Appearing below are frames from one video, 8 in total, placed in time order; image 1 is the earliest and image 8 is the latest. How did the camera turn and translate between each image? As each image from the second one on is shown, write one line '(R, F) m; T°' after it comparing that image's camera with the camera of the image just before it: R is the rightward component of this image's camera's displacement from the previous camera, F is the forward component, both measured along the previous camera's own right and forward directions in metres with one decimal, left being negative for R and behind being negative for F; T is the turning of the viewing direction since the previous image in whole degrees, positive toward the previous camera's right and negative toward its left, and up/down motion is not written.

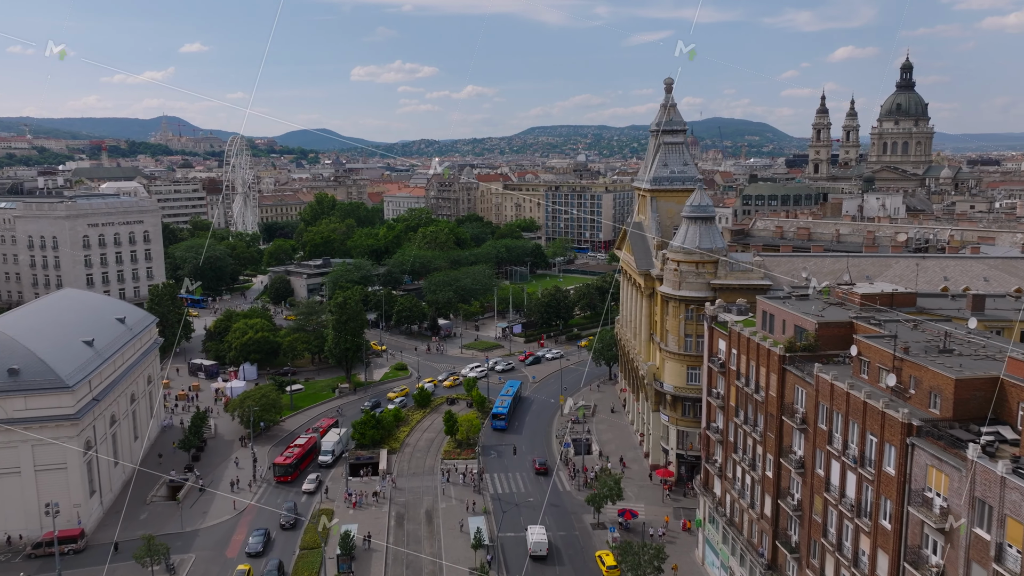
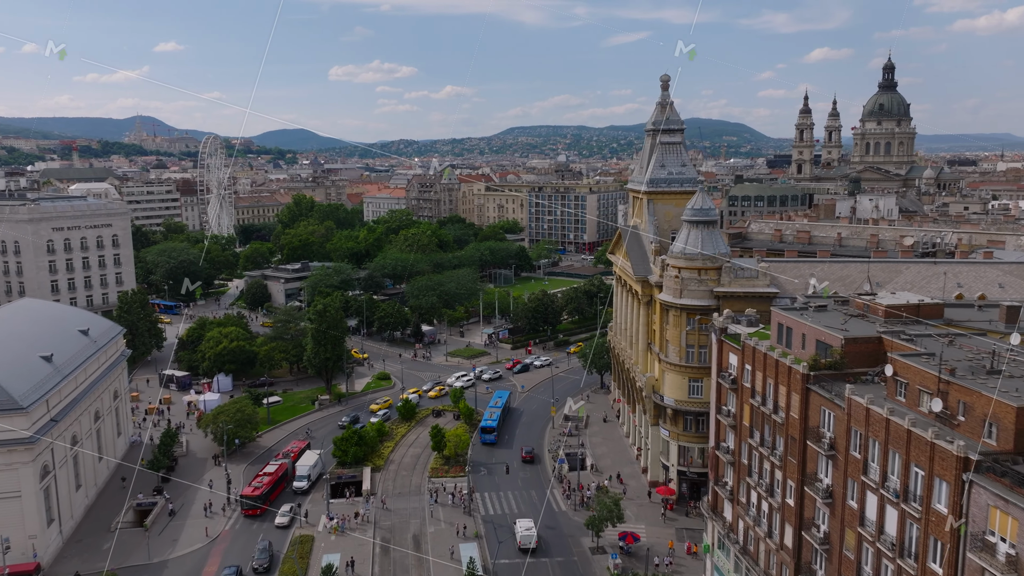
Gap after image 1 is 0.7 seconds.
(-0.7, +2.6) m; +2°
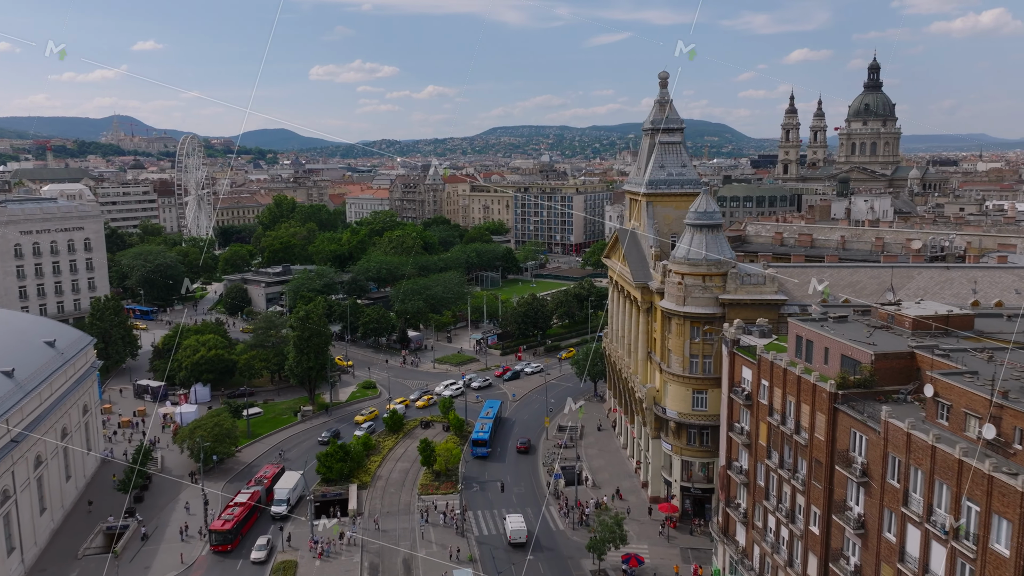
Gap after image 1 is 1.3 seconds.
(-0.6, +2.3) m; +1°
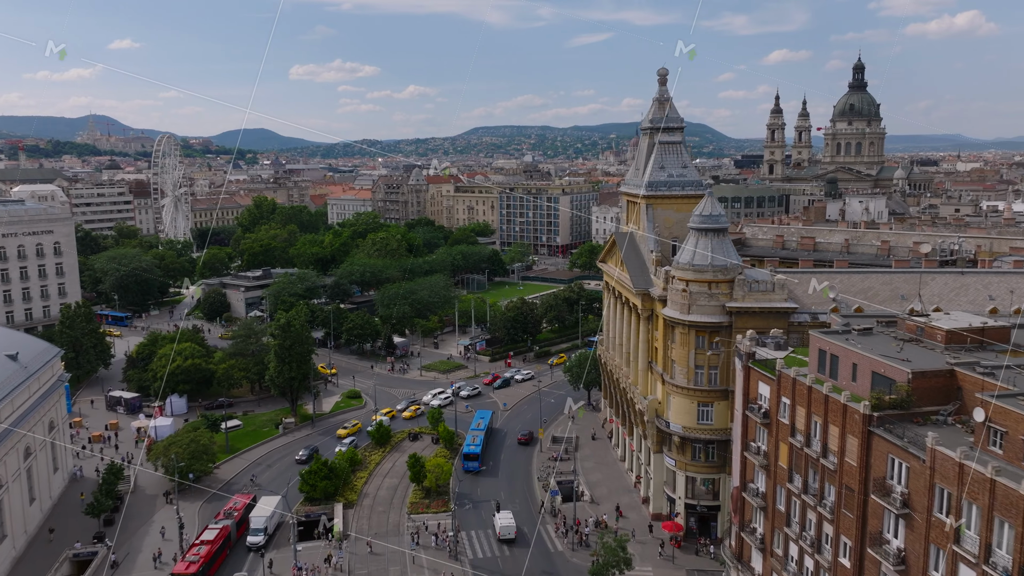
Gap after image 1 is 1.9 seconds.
(-0.7, +2.3) m; +1°
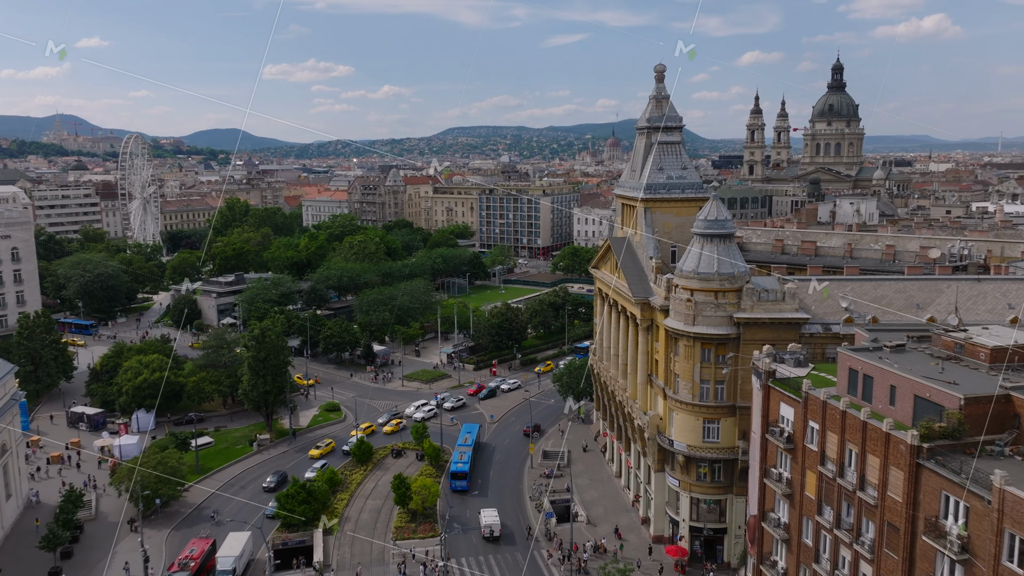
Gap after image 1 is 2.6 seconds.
(-0.8, +2.6) m; +2°
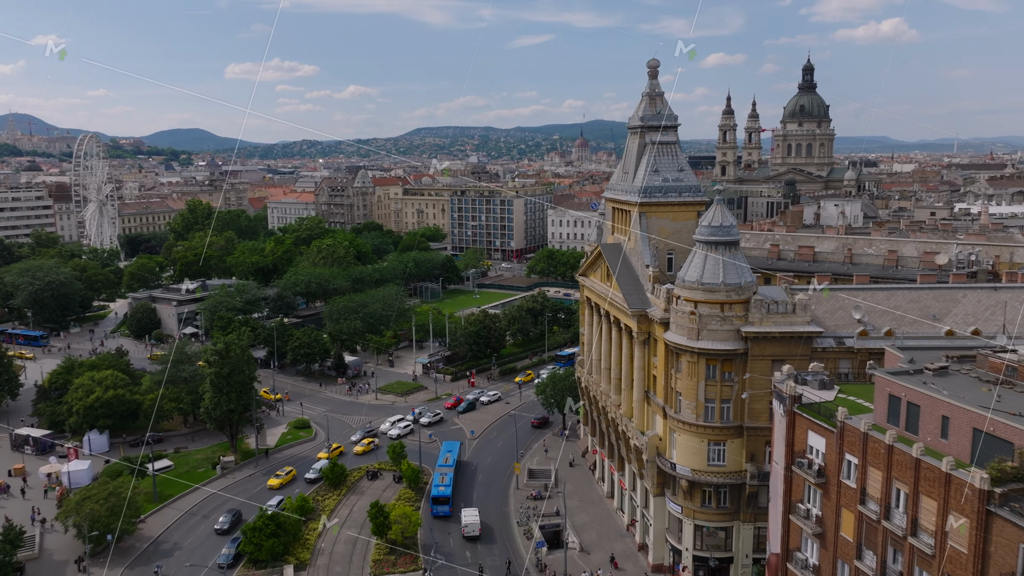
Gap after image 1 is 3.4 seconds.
(-0.9, +3.0) m; +2°
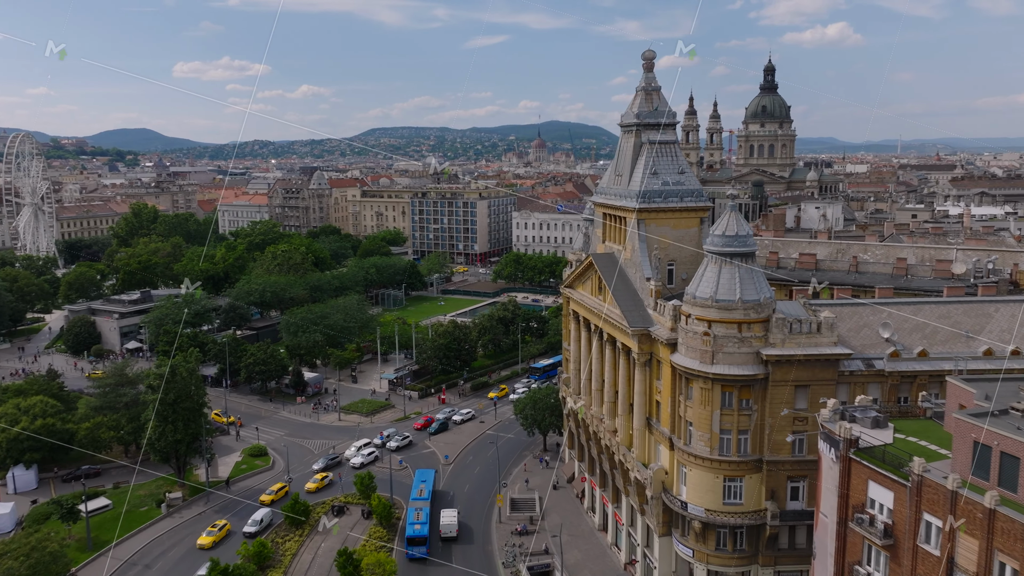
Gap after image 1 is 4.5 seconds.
(-1.3, +4.2) m; +3°
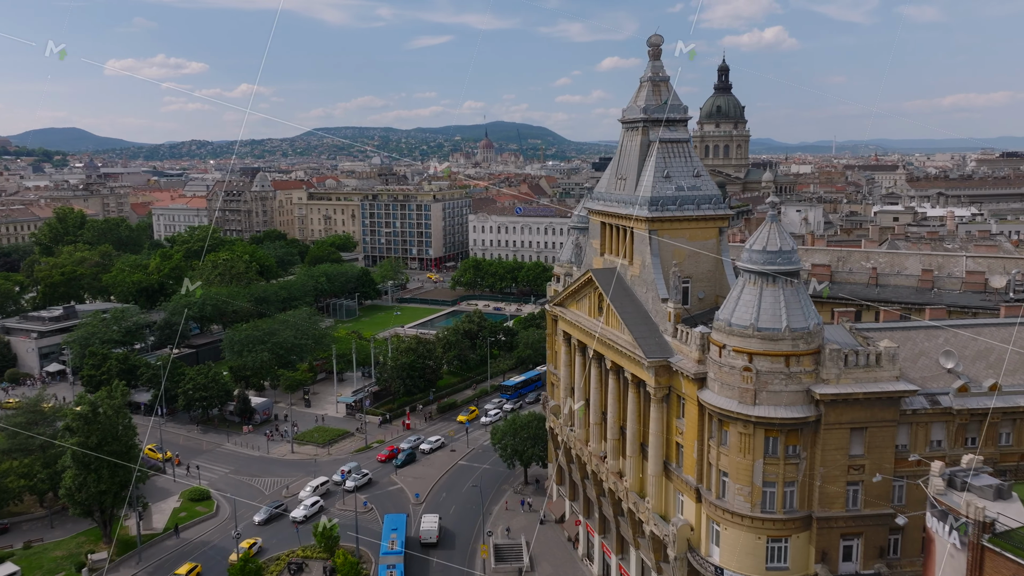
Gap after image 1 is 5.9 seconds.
(-1.8, +5.4) m; +4°
